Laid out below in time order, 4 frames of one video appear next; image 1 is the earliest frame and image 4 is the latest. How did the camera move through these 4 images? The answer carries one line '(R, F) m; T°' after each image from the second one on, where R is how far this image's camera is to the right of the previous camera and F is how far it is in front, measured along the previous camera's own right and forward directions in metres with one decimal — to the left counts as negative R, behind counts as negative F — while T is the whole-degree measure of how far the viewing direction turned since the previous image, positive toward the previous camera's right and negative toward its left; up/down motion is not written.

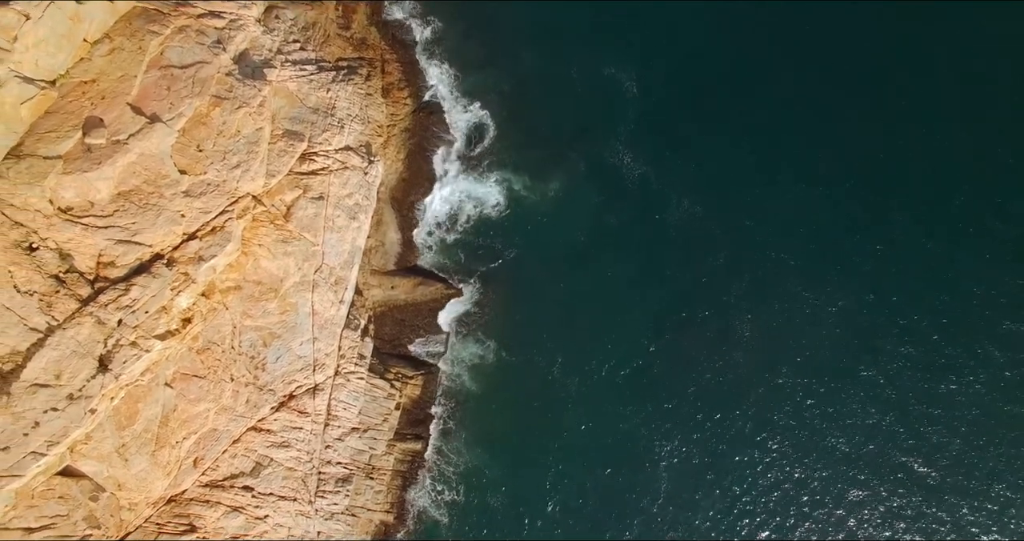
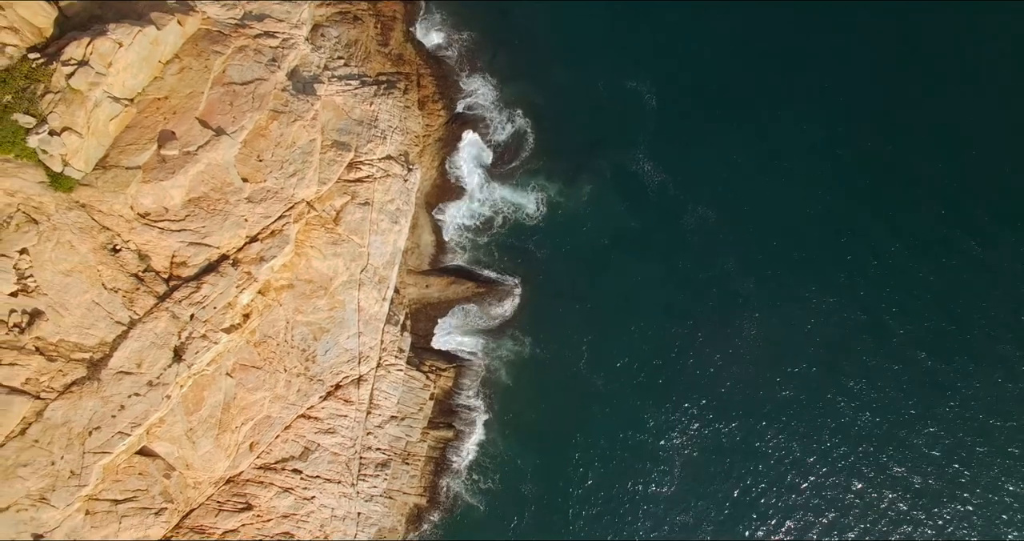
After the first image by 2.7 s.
(-1.8, -3.2) m; 0°
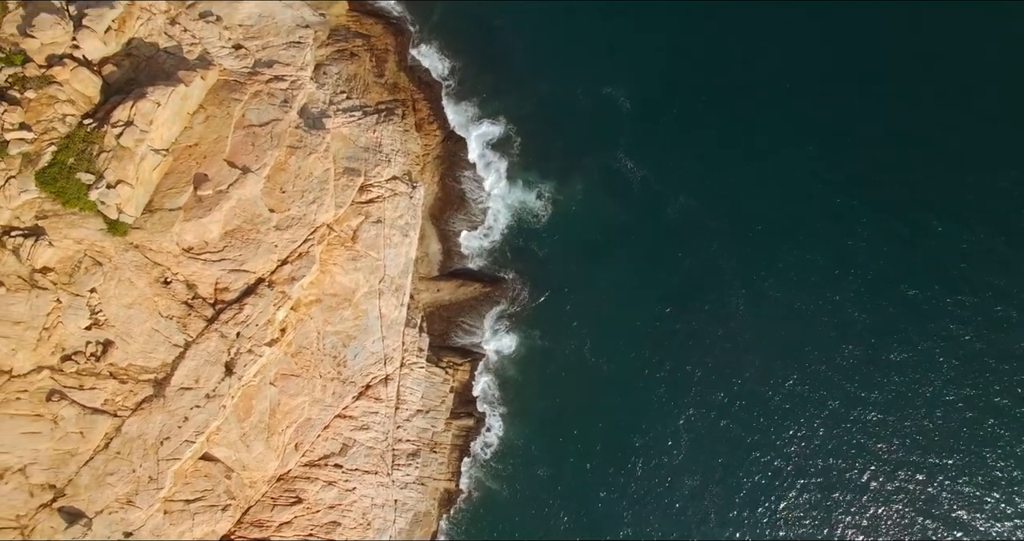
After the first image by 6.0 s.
(-0.1, -4.7) m; 0°
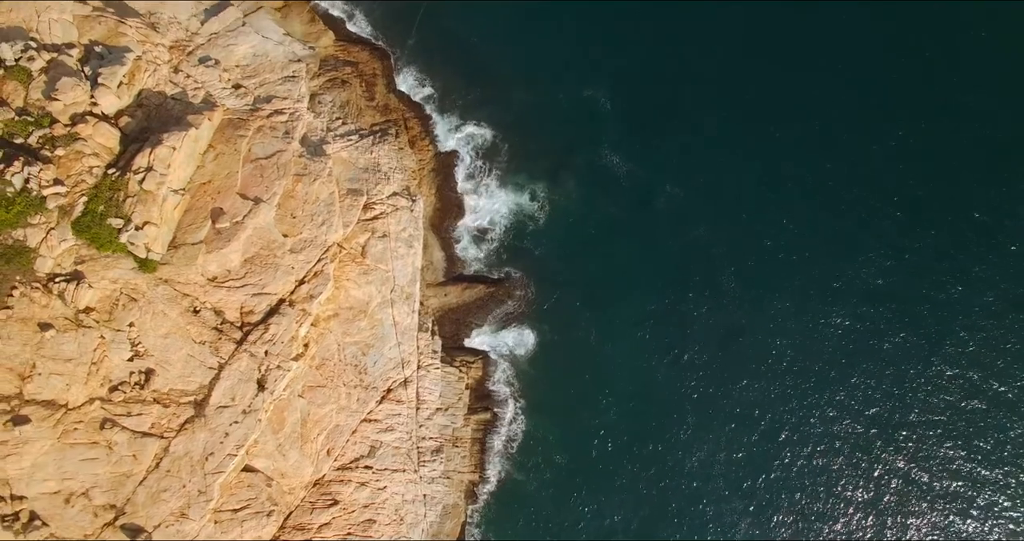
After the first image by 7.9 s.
(+0.1, -3.1) m; 0°
